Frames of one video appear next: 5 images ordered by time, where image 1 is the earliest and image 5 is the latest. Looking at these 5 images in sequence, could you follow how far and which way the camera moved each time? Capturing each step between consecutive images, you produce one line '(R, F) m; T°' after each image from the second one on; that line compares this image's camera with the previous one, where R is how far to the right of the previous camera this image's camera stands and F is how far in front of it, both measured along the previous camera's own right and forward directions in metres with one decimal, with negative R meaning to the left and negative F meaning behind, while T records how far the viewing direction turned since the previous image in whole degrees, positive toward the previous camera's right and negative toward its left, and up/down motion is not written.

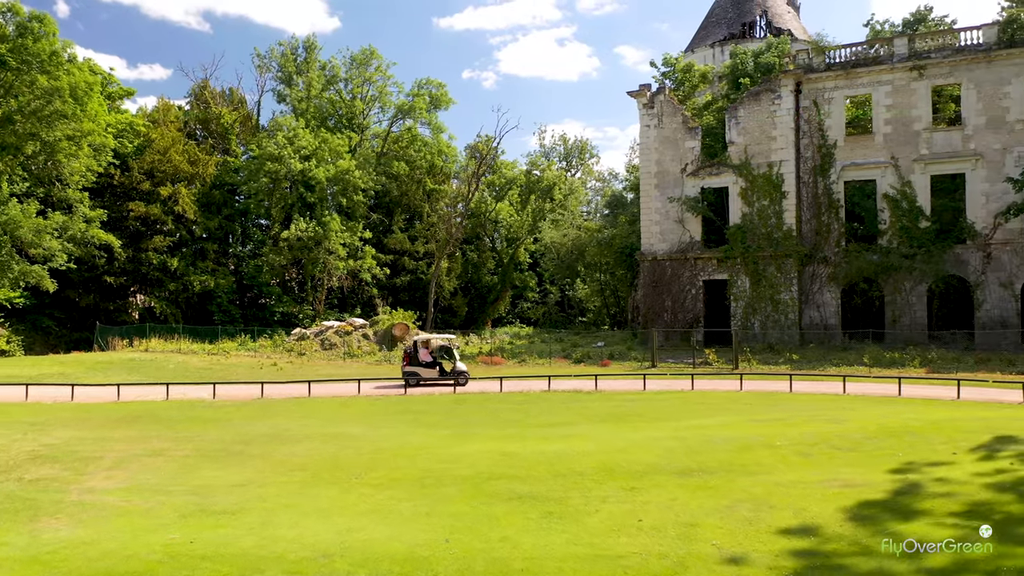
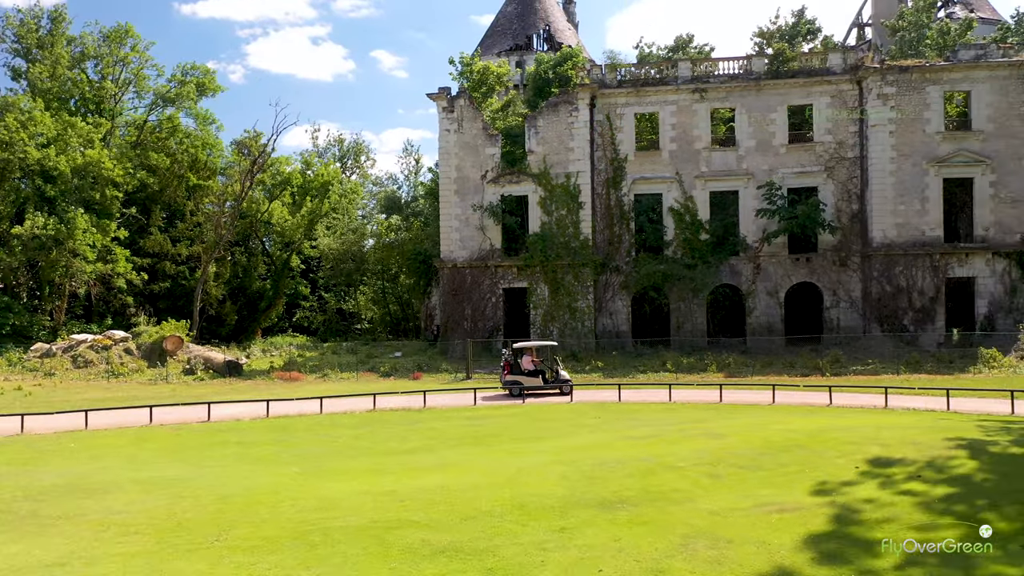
(-1.5, +1.4) m; +17°
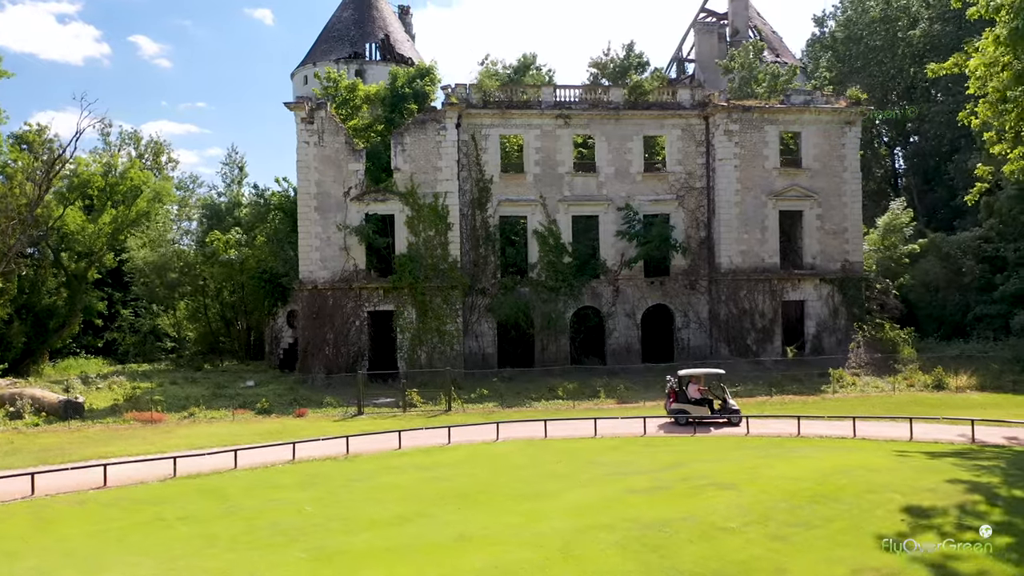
(-3.1, +1.1) m; +15°
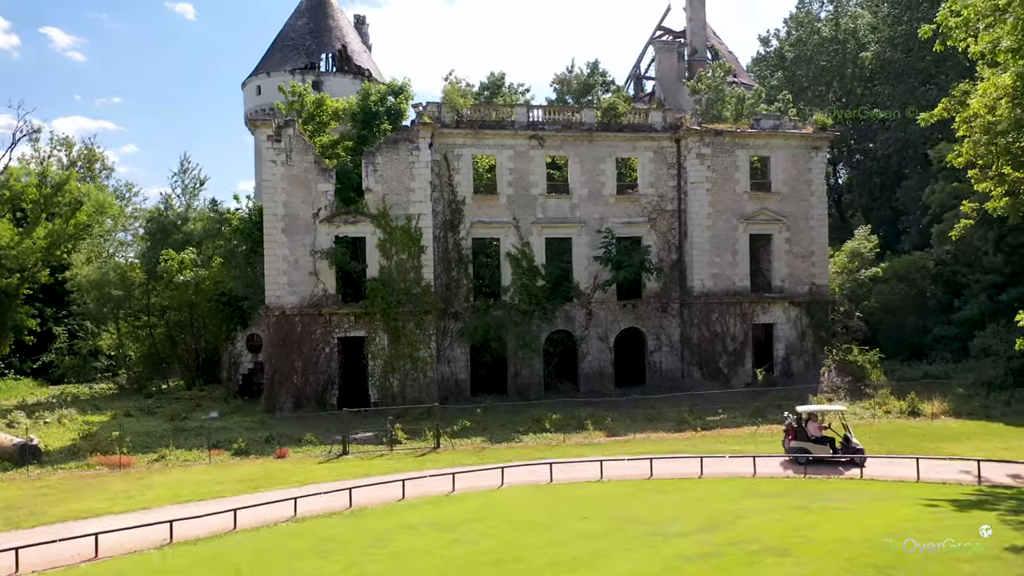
(-1.6, +0.7) m; +5°
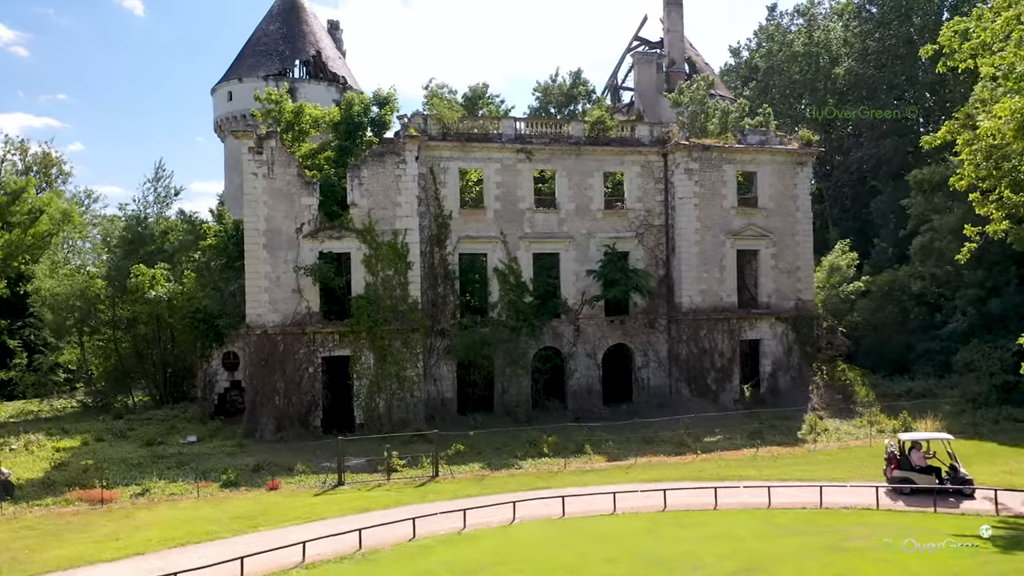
(-1.1, +0.7) m; +3°
